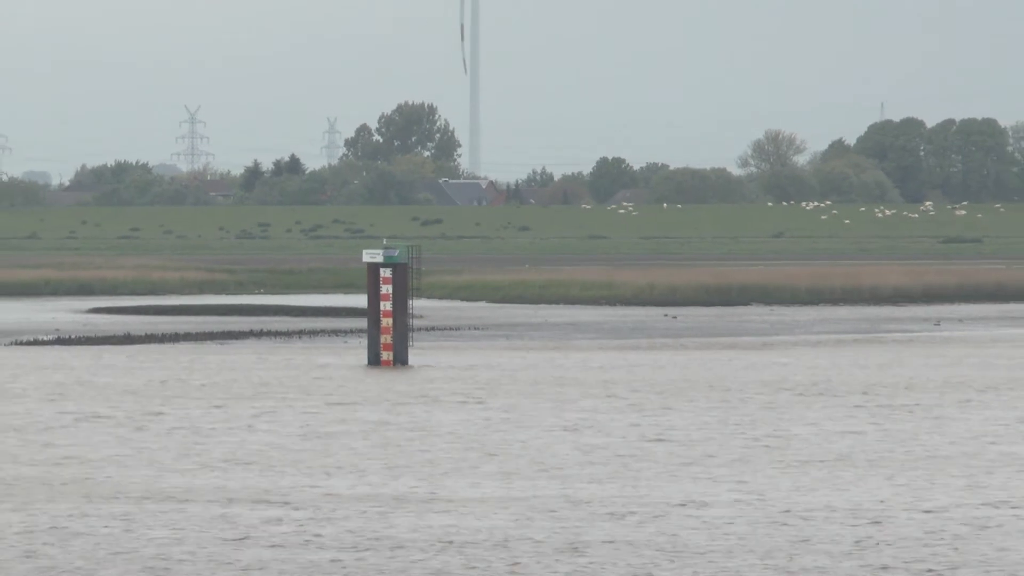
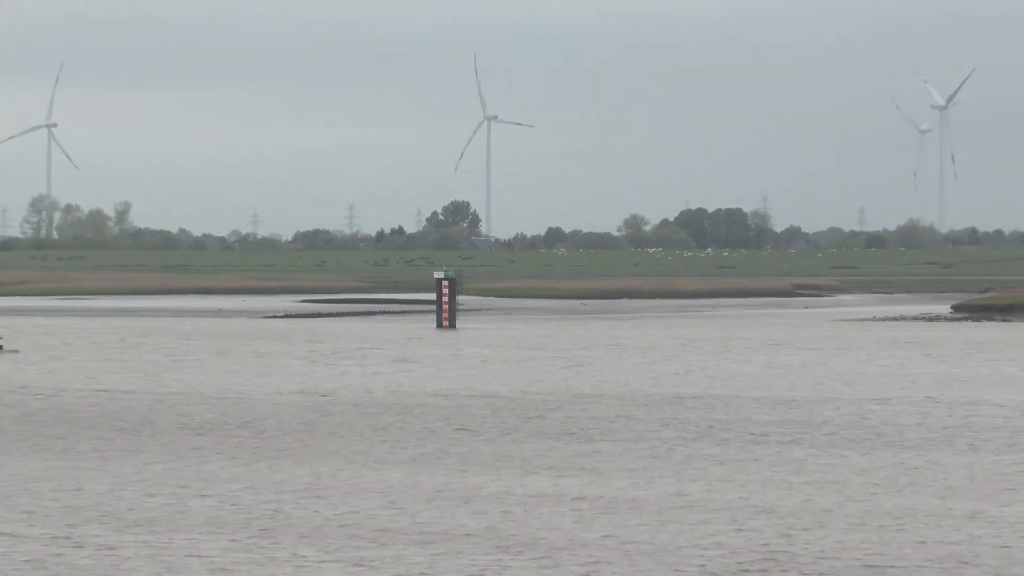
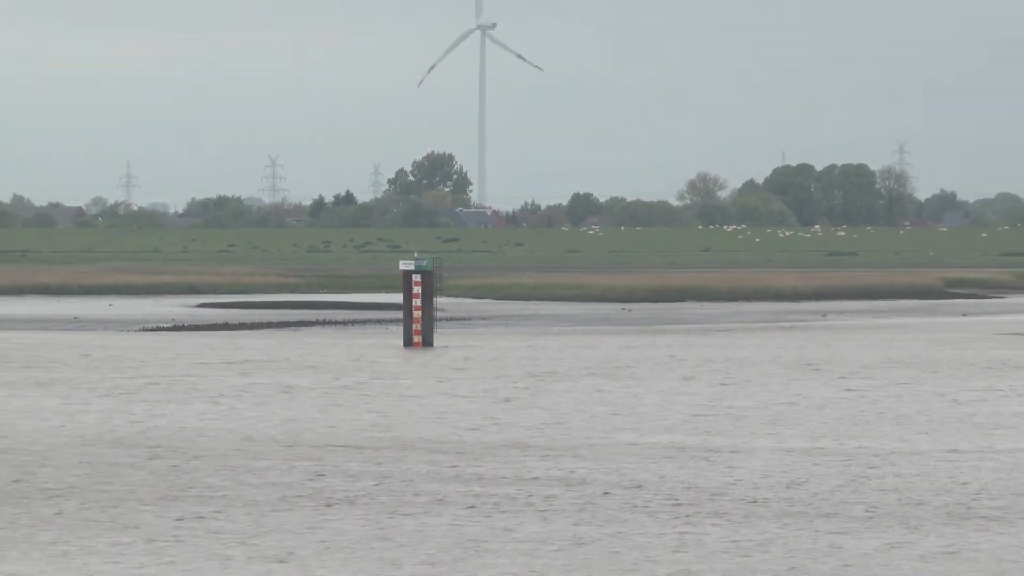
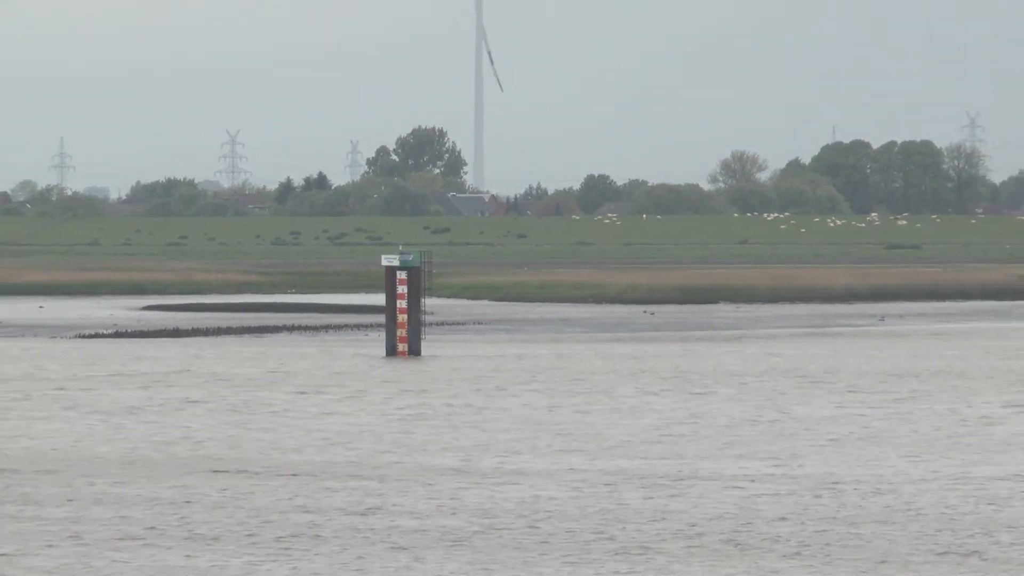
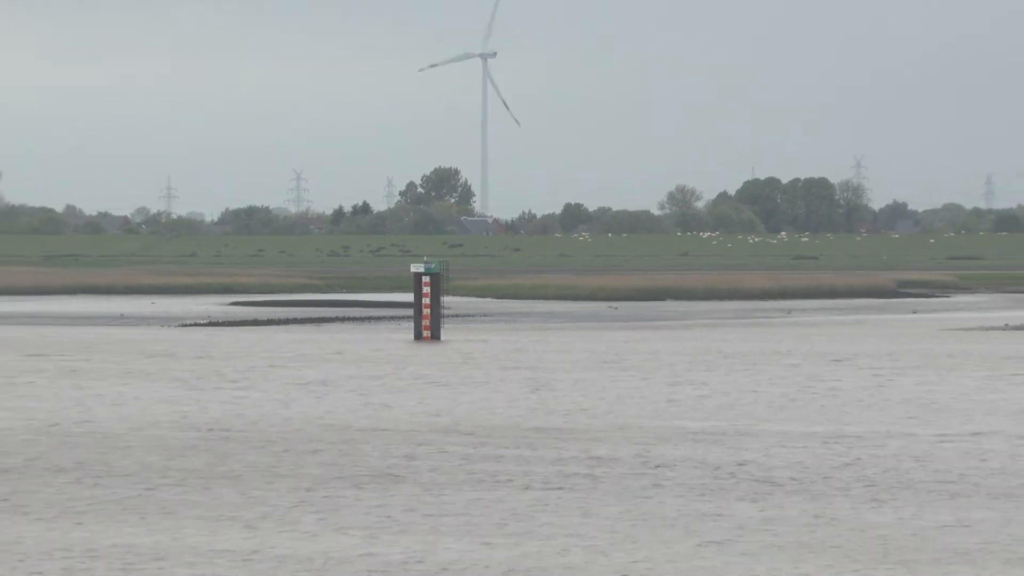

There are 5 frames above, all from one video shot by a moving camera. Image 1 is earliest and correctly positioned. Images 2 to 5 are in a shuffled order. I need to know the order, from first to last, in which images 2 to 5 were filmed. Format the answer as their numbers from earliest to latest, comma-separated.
4, 3, 5, 2
